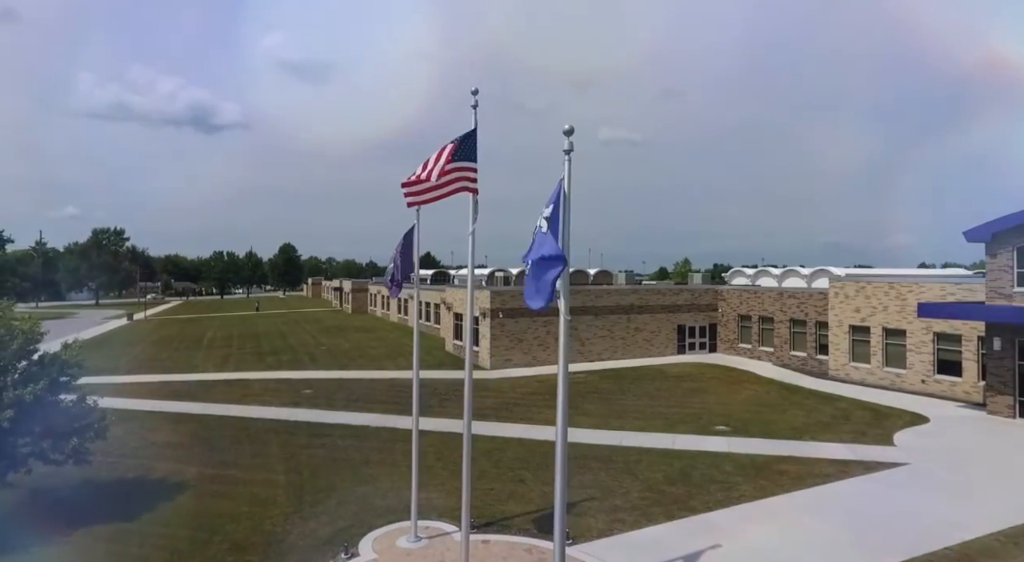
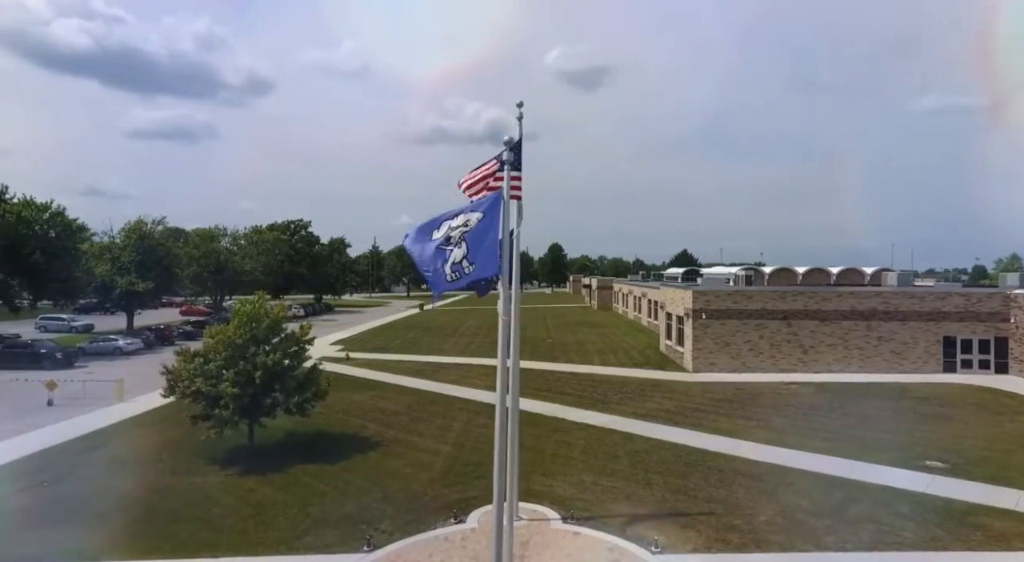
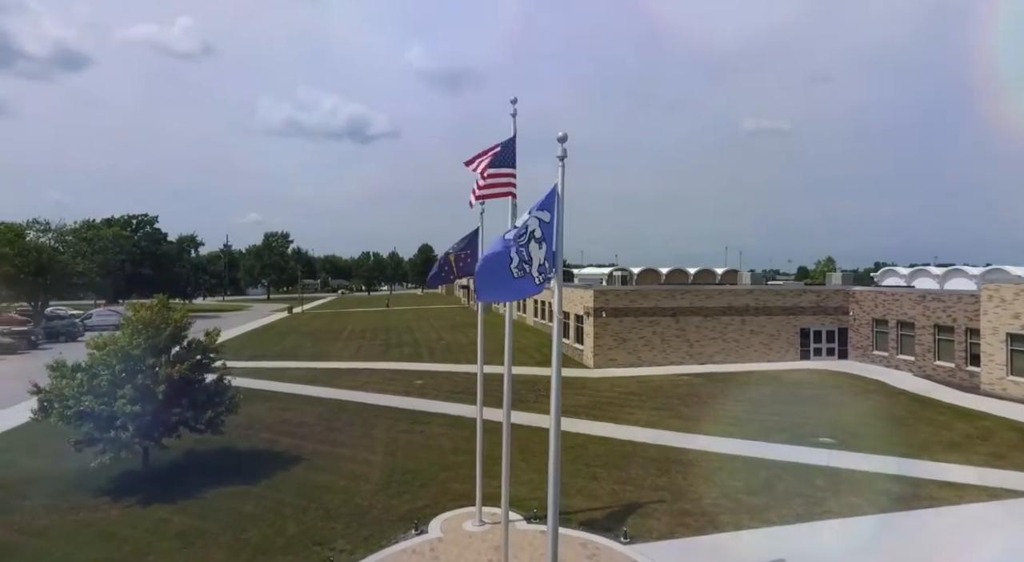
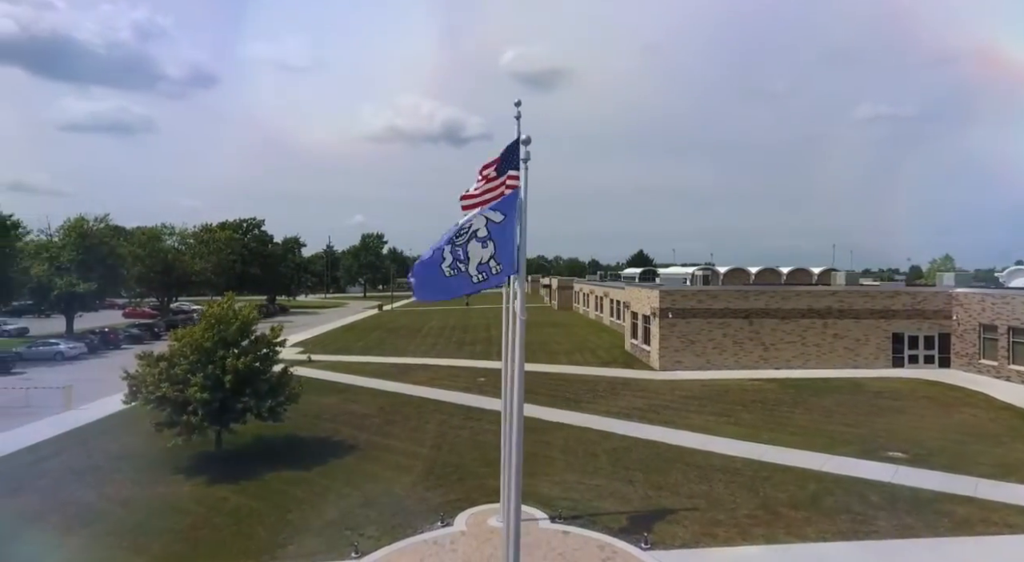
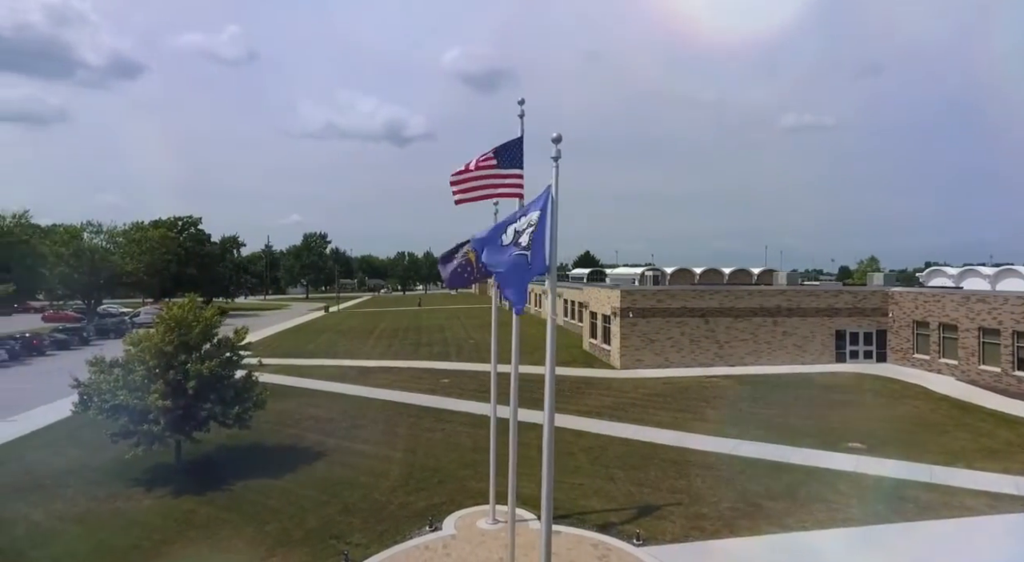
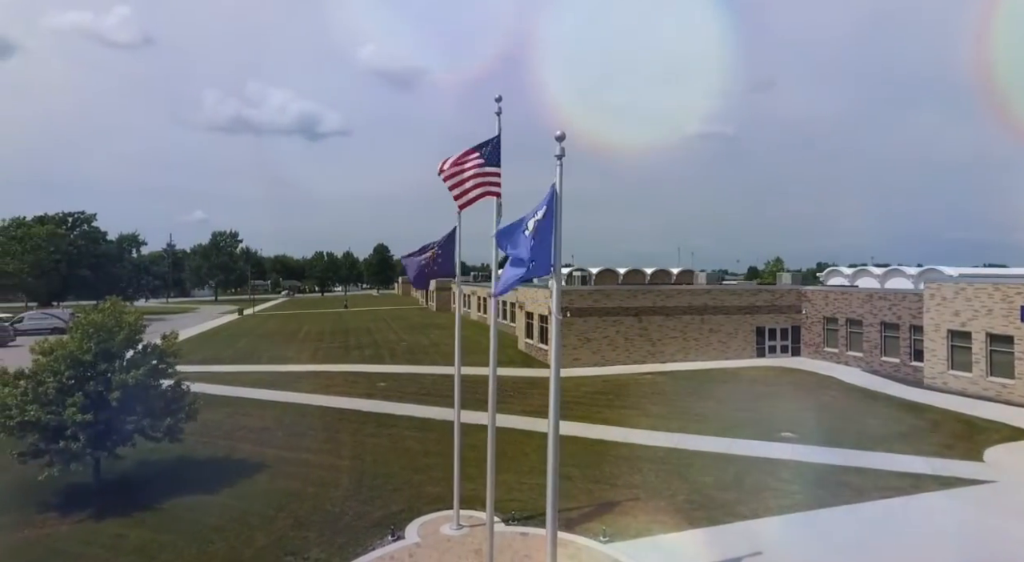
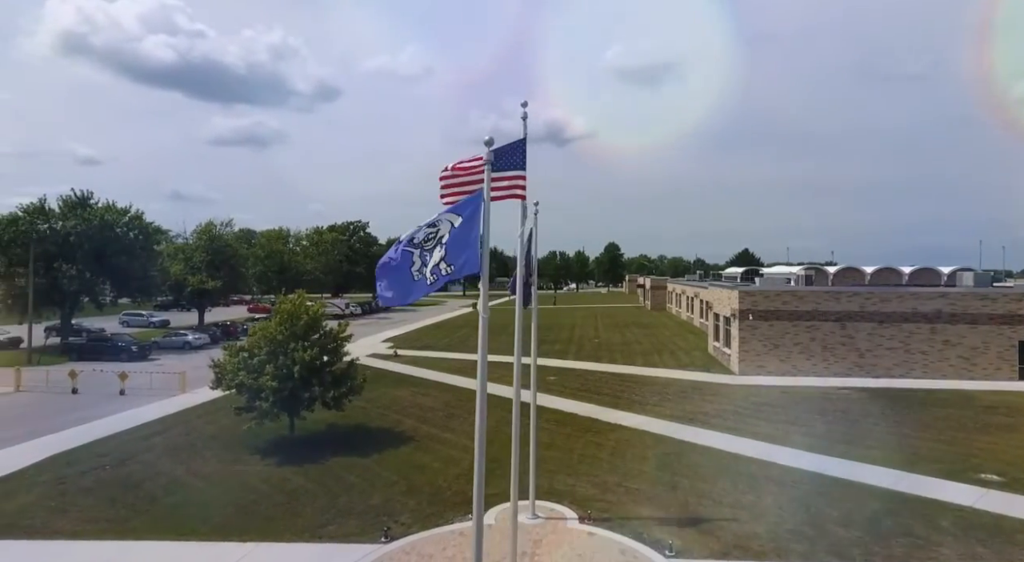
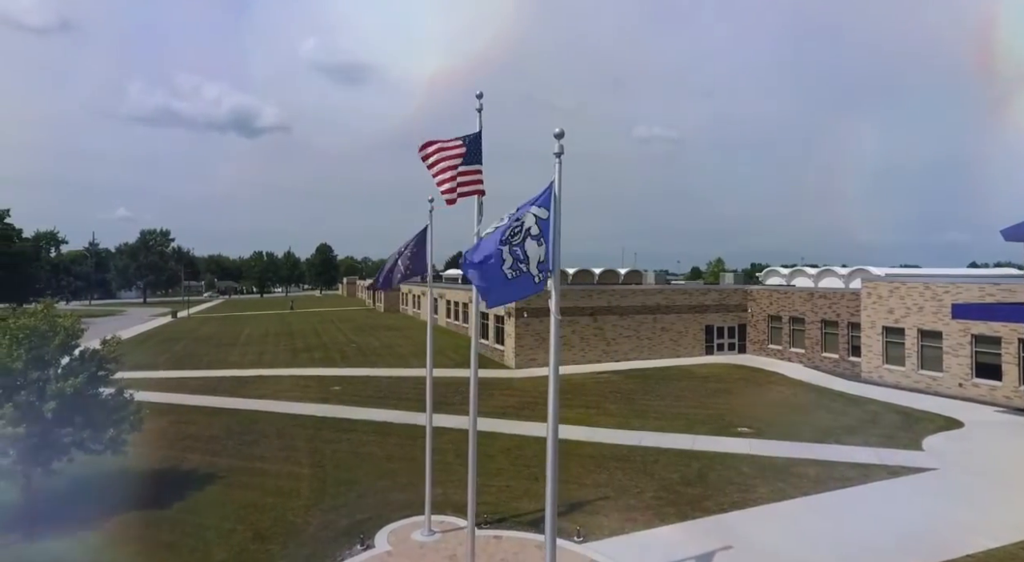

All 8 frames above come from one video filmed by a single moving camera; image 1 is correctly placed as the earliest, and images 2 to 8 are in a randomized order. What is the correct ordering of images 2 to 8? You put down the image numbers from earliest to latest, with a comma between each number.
8, 6, 3, 5, 4, 2, 7
